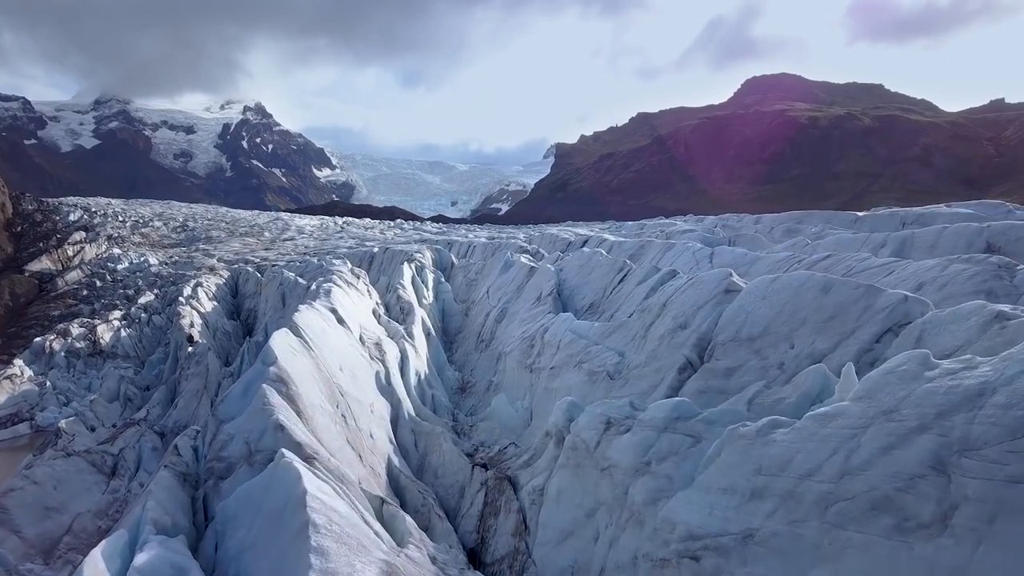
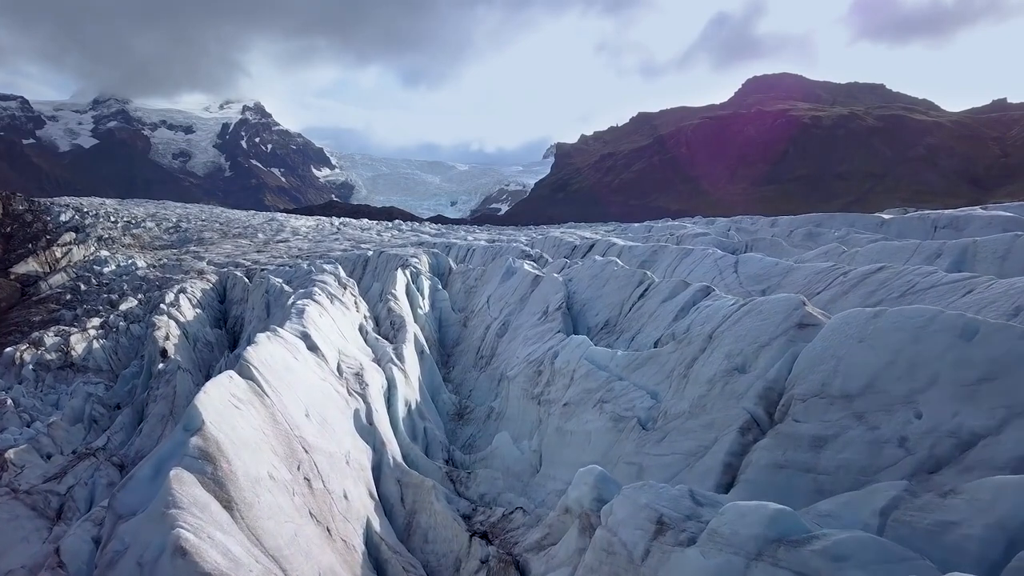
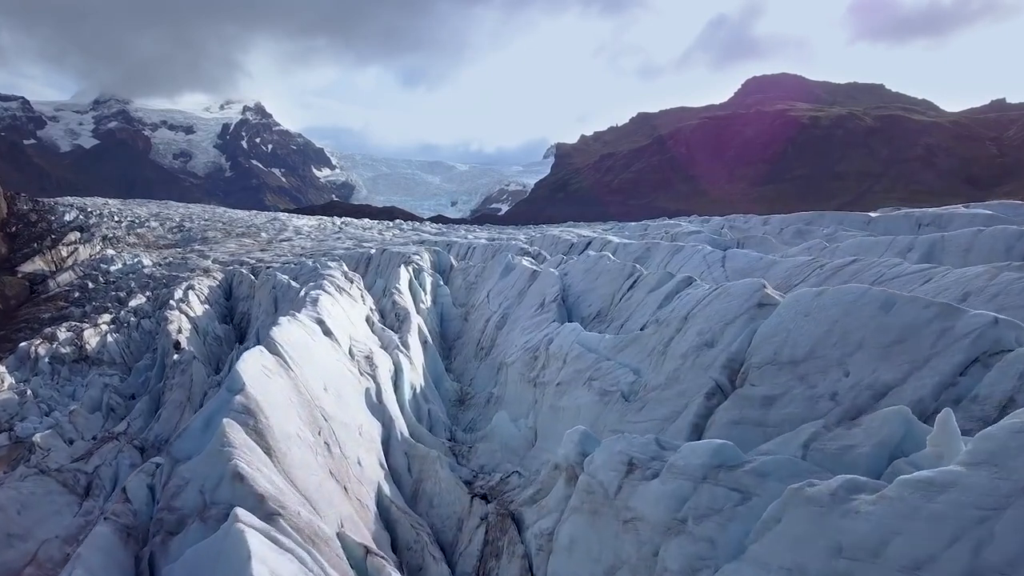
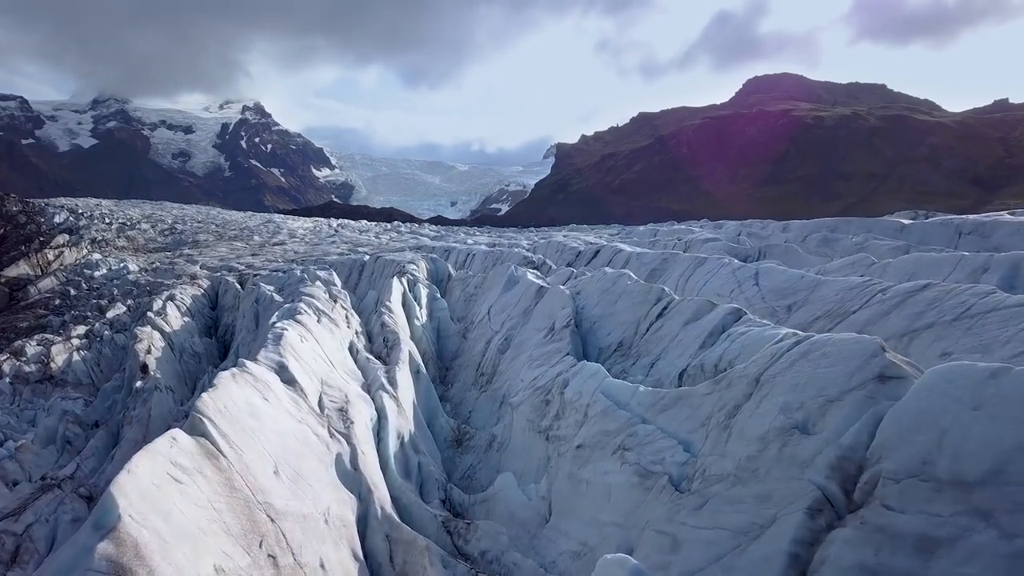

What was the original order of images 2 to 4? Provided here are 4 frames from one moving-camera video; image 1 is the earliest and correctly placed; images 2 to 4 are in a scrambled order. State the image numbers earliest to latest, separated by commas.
3, 2, 4
